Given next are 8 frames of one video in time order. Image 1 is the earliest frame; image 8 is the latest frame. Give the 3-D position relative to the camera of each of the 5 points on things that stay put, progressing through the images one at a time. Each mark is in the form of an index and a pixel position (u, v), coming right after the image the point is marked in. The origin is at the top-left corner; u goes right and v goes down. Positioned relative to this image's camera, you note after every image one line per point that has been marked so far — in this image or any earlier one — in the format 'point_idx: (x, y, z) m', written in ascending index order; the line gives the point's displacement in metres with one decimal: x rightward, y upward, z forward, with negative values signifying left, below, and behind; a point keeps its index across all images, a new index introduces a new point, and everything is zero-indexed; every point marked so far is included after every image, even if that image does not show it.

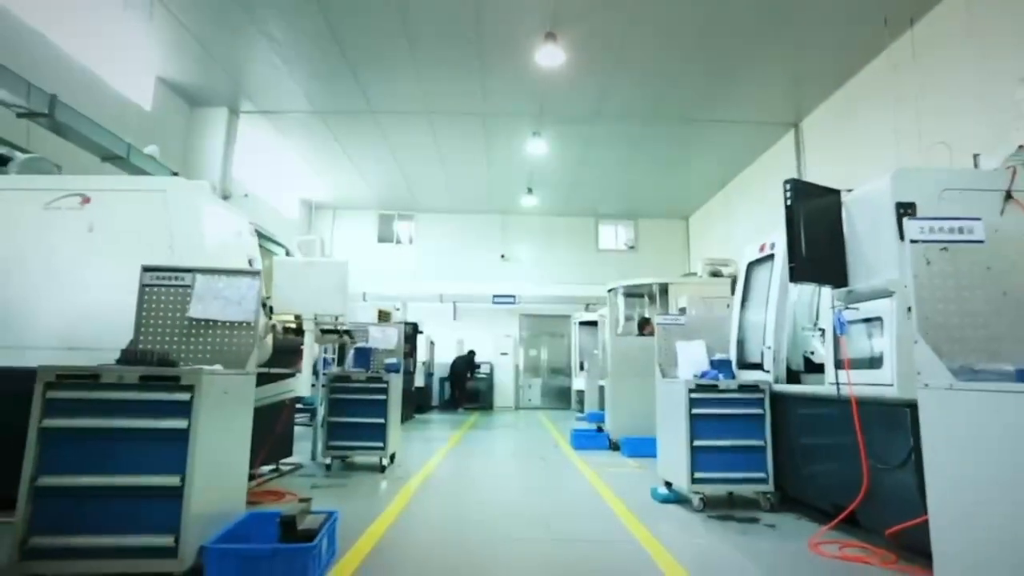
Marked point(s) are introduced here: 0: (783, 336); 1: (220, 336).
0: (+1.5, -0.3, +3.1) m
1: (-1.1, -0.2, +2.2) m
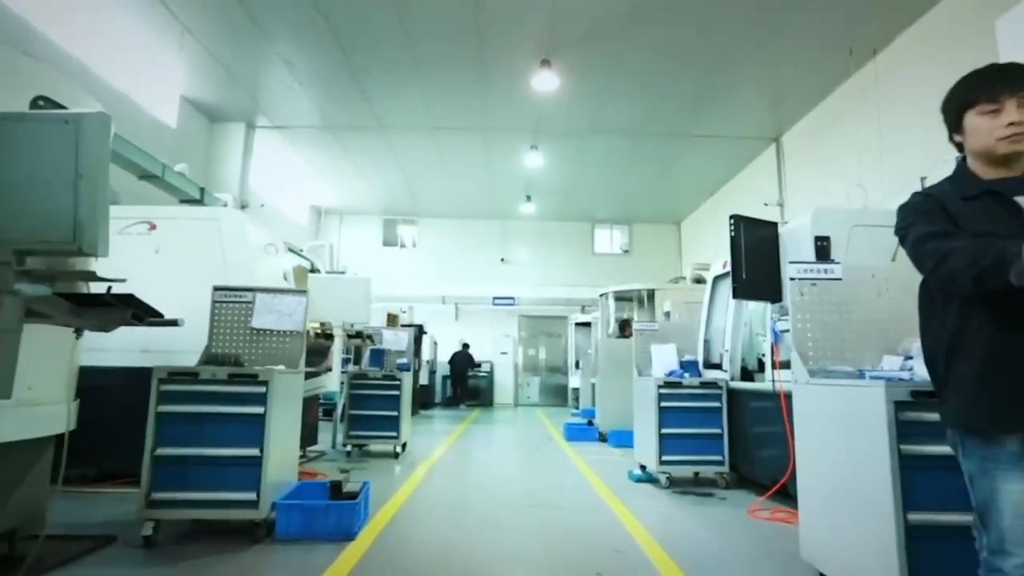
0: (+1.5, -0.3, +3.7) m
1: (-1.1, -0.3, +2.7) m
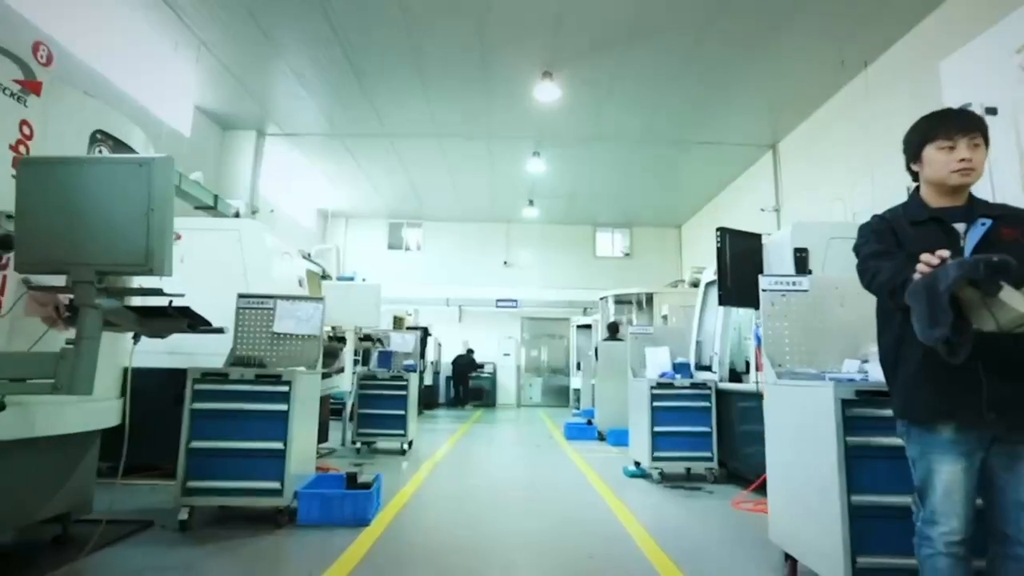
0: (+1.5, -0.4, +3.9) m
1: (-1.1, -0.3, +3.0) m
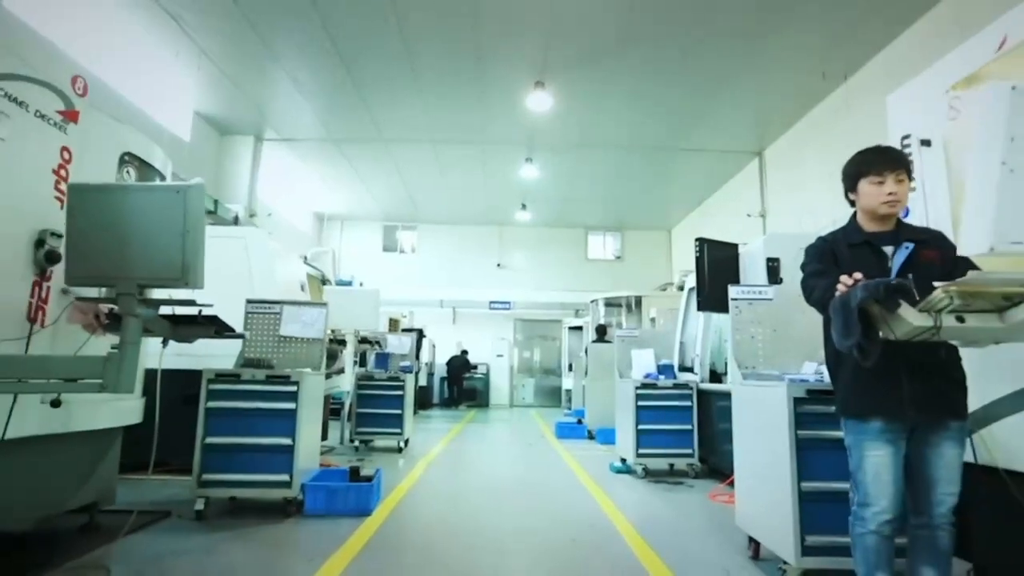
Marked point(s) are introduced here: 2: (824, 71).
0: (+1.4, -0.4, +4.1) m
1: (-1.2, -0.3, +3.1) m
2: (+3.4, +2.4, +6.1) m
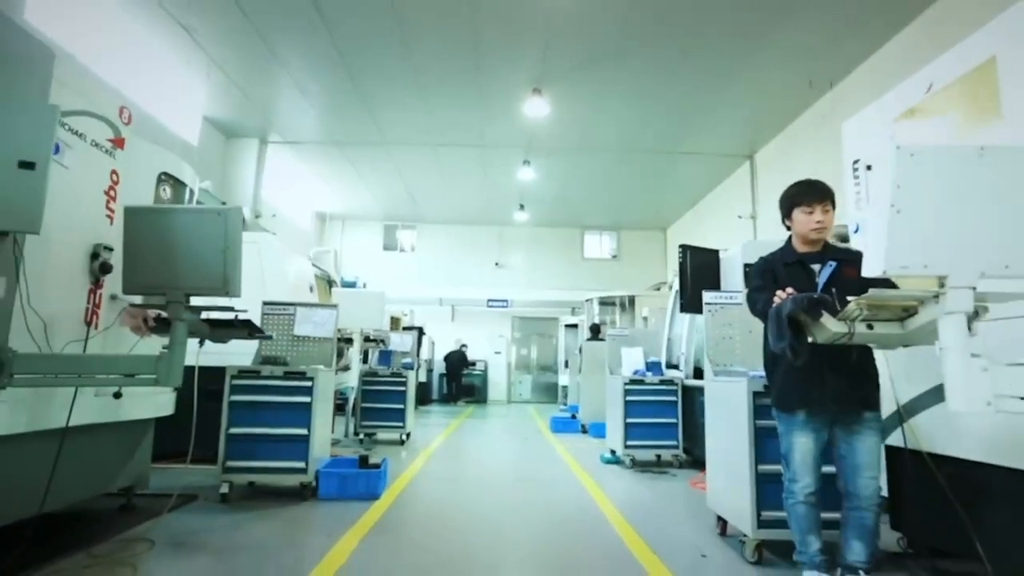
0: (+1.4, -0.4, +4.4) m
1: (-1.2, -0.3, +3.4) m
2: (+3.4, +2.3, +6.4) m
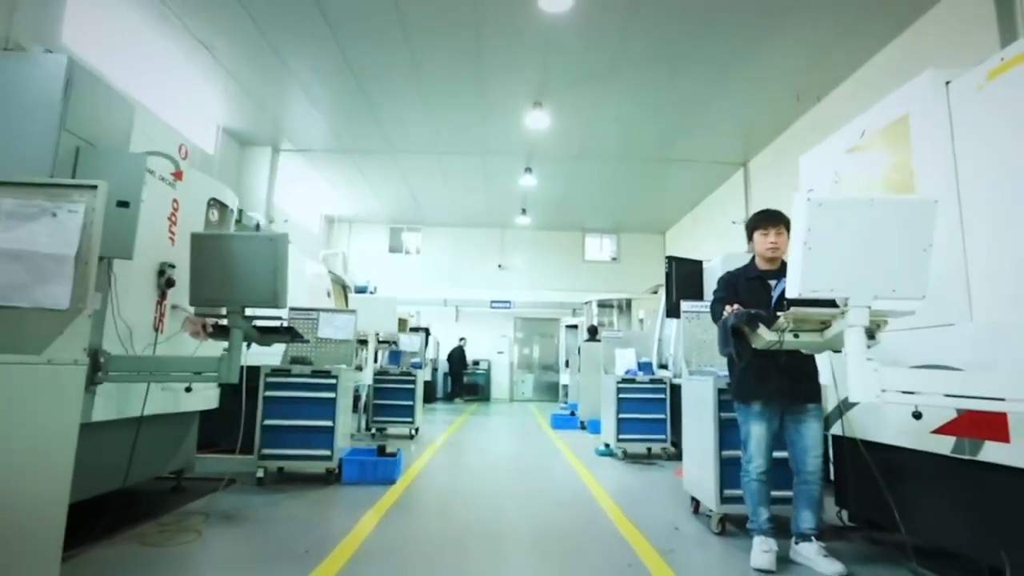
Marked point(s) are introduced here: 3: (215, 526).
0: (+1.4, -0.5, +4.7) m
1: (-1.2, -0.4, +3.8) m
2: (+3.4, +2.3, +6.7) m
3: (-1.3, -1.0, +2.5) m
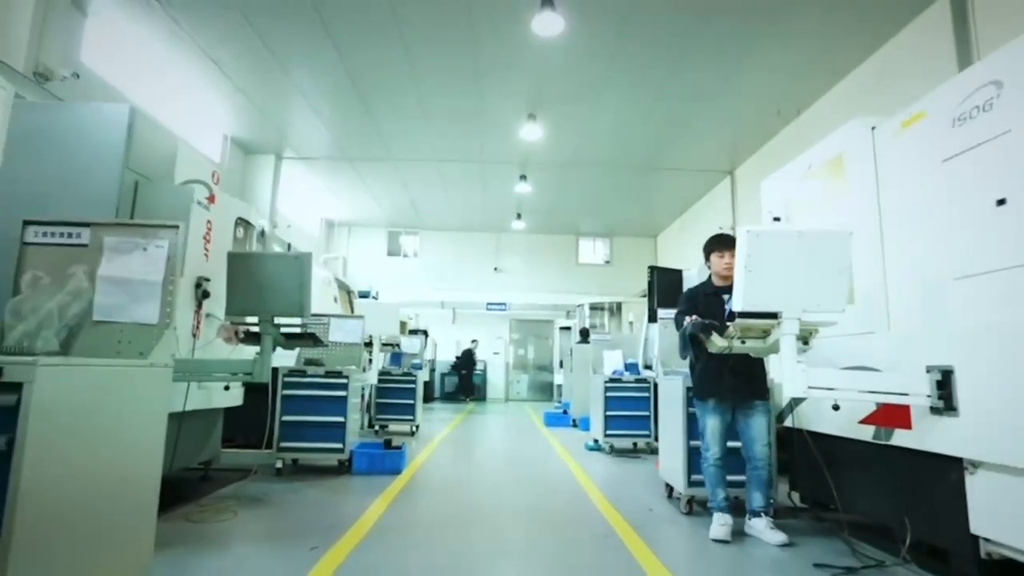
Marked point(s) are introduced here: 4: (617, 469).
0: (+1.4, -0.6, +5.1) m
1: (-1.2, -0.5, +4.1) m
2: (+3.3, +2.2, +7.1) m
3: (-1.3, -1.1, +2.8) m
4: (+0.8, -1.4, +4.5) m
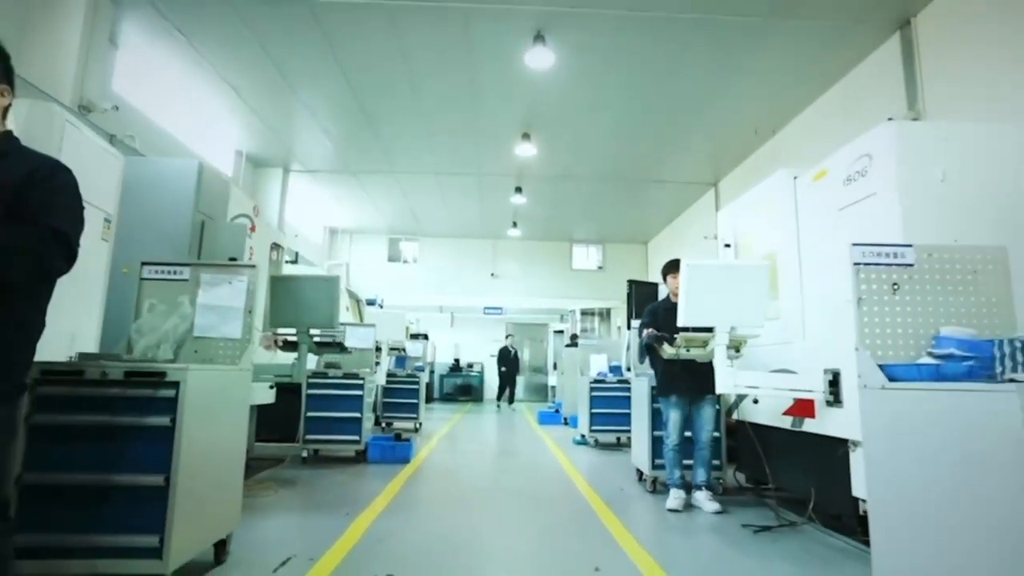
0: (+1.3, -0.7, +5.6) m
1: (-1.3, -0.5, +4.6) m
2: (+3.3, +2.1, +7.6) m
3: (-1.4, -1.2, +3.3) m
4: (+0.8, -1.5, +5.0) m
